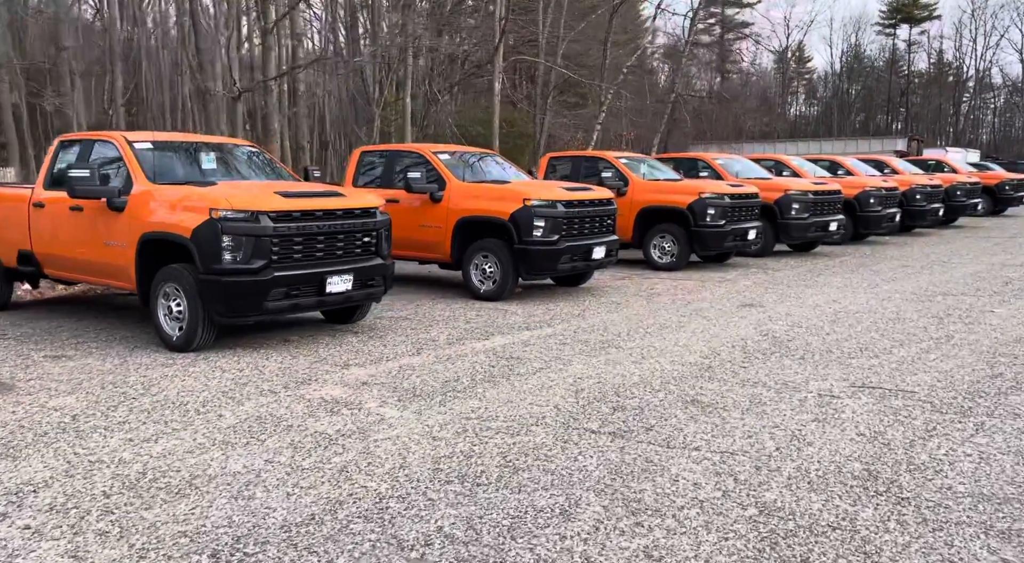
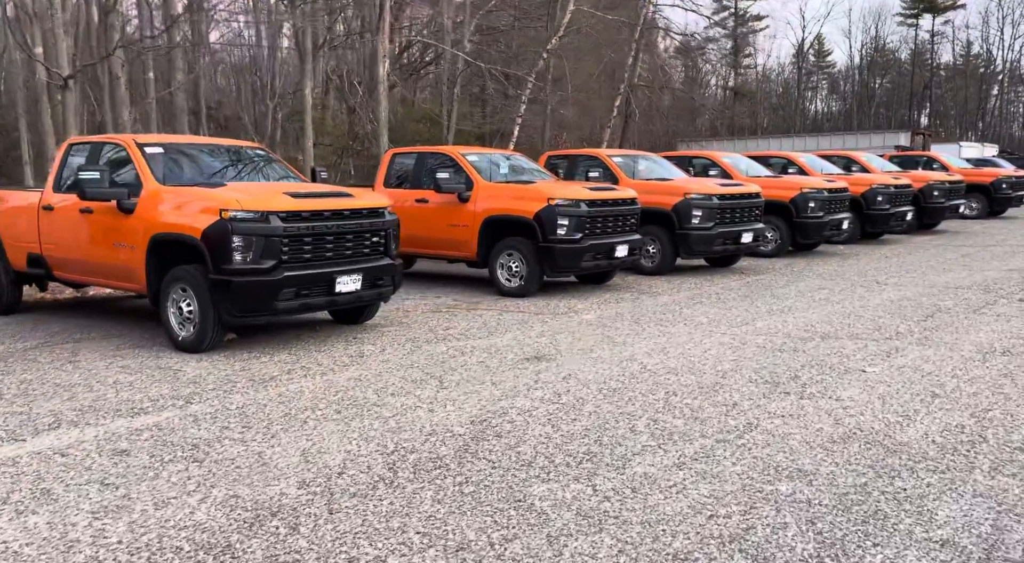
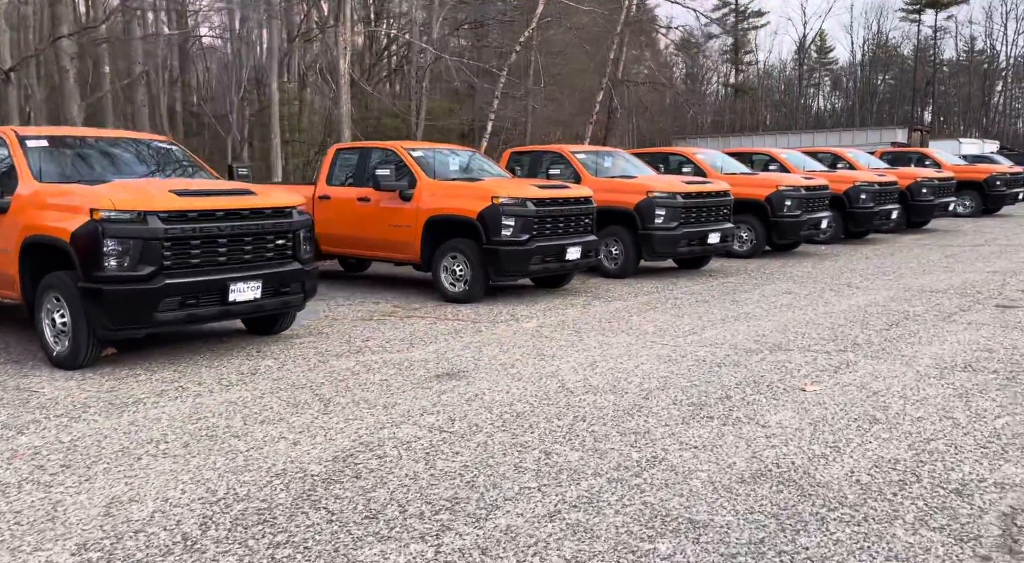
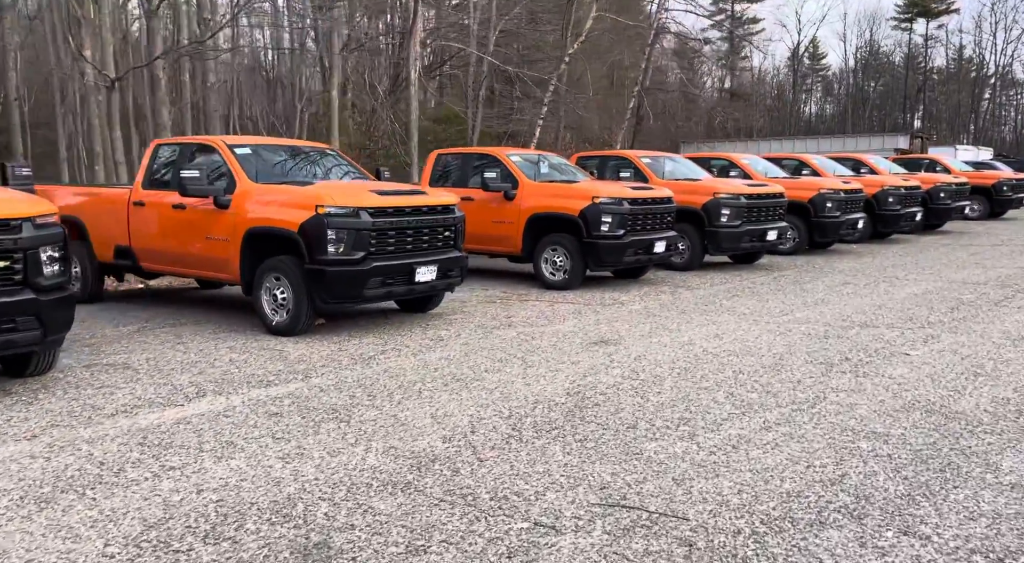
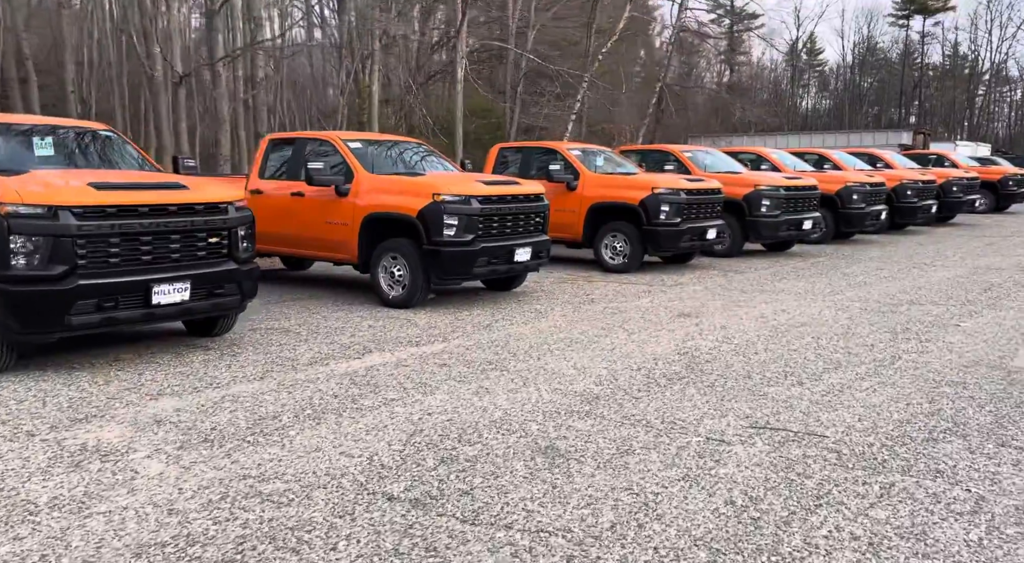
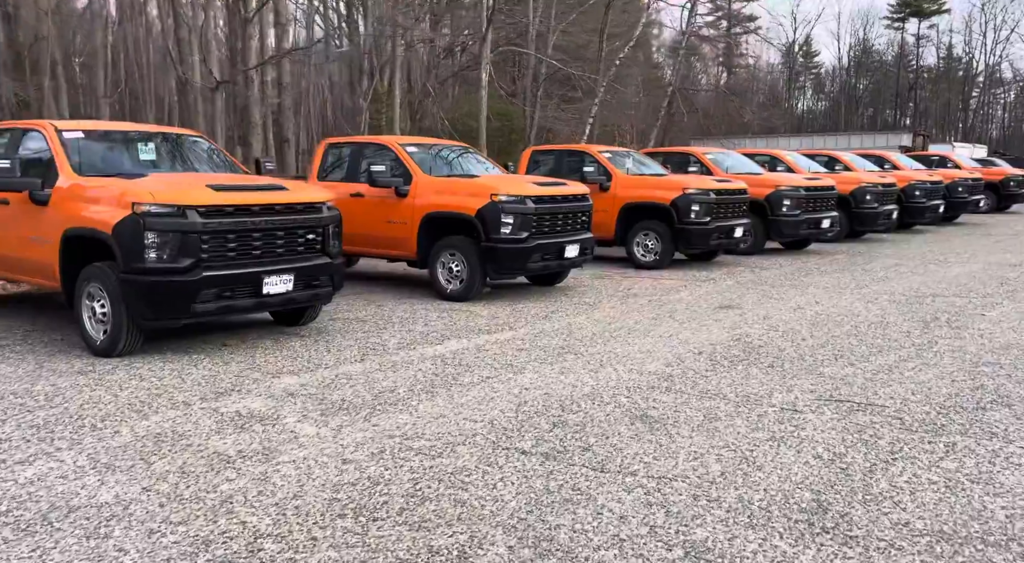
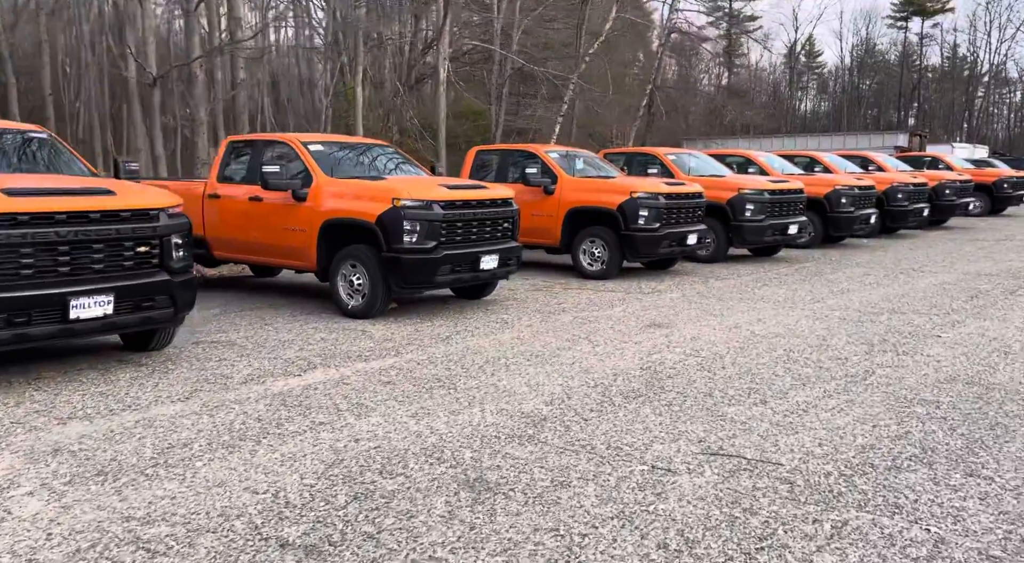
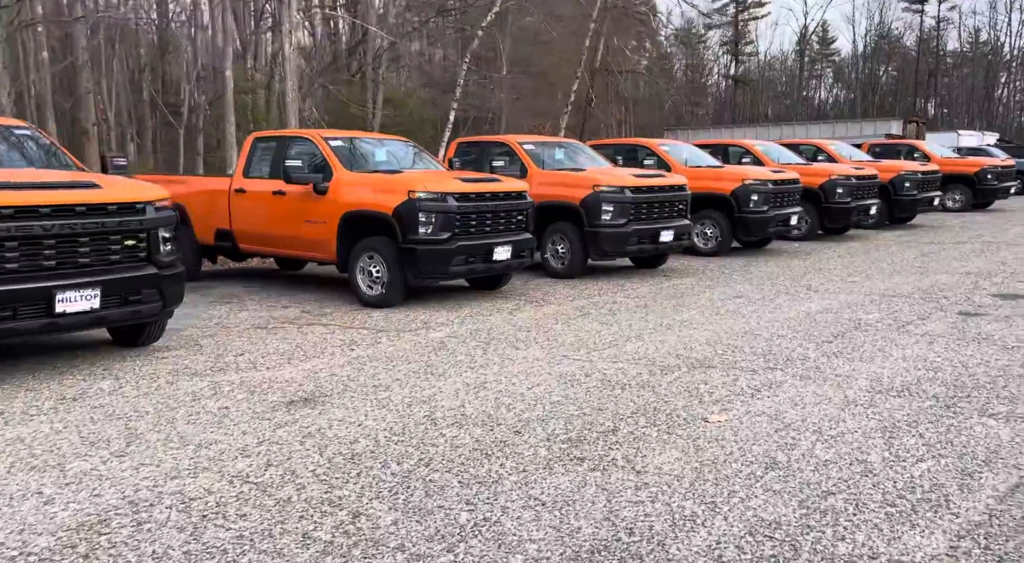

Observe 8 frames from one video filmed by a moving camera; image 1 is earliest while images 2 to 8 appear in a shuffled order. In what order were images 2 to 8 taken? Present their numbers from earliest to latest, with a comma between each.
6, 5, 7, 4, 2, 3, 8
